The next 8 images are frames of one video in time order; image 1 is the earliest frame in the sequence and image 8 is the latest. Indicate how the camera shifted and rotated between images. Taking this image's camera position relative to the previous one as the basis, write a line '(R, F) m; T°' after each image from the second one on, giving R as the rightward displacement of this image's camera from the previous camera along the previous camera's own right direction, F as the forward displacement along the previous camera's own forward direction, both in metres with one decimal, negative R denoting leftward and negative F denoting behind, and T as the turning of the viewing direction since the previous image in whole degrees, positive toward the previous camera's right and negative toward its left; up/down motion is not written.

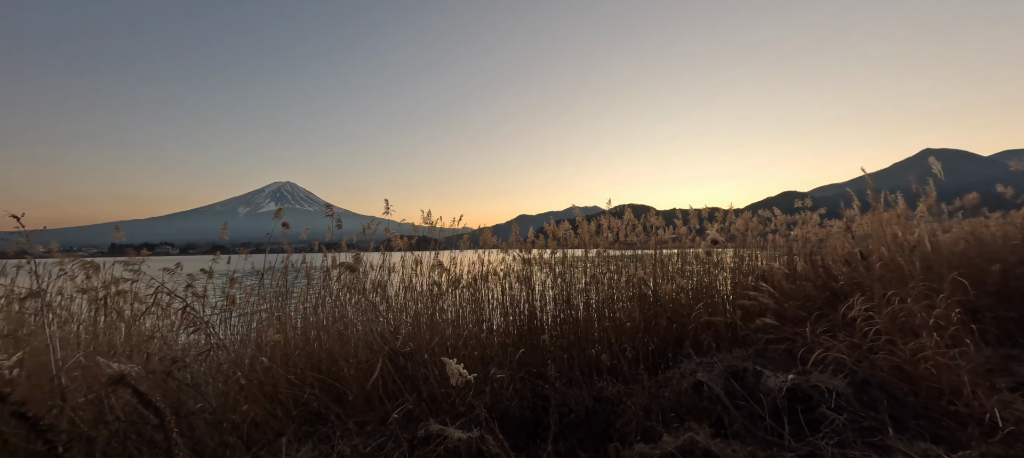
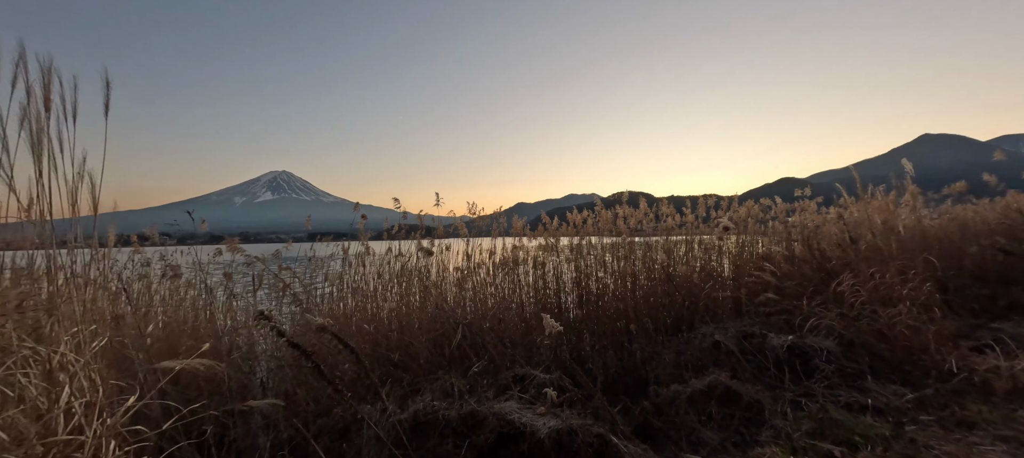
(-0.4, -0.5) m; 0°
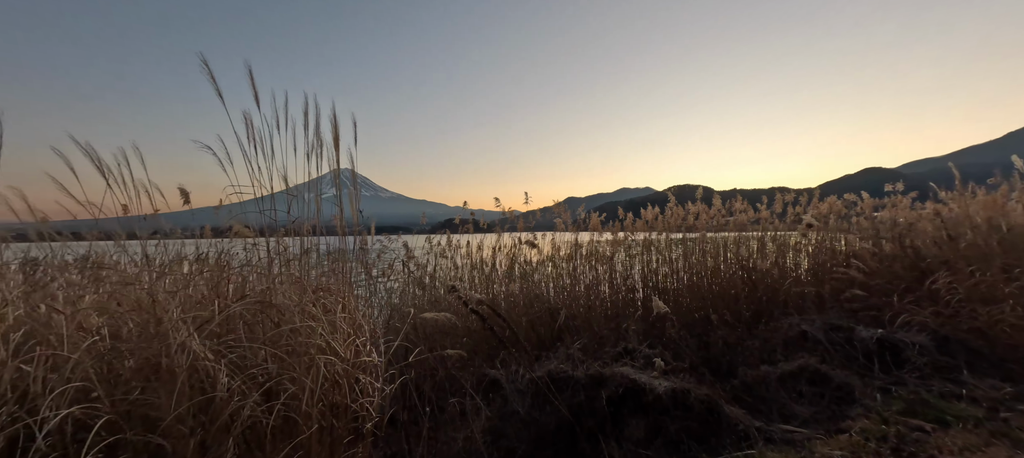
(-0.4, -0.5) m; -7°
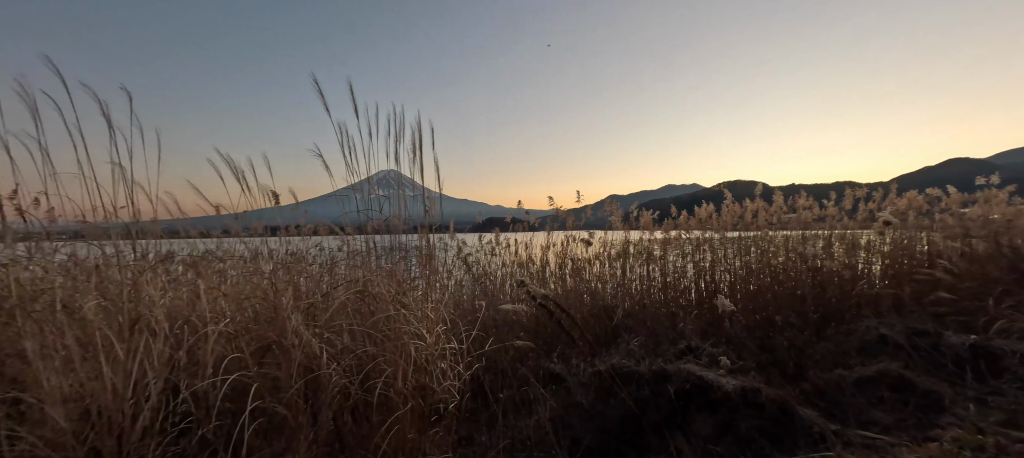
(-0.2, -0.1) m; -6°
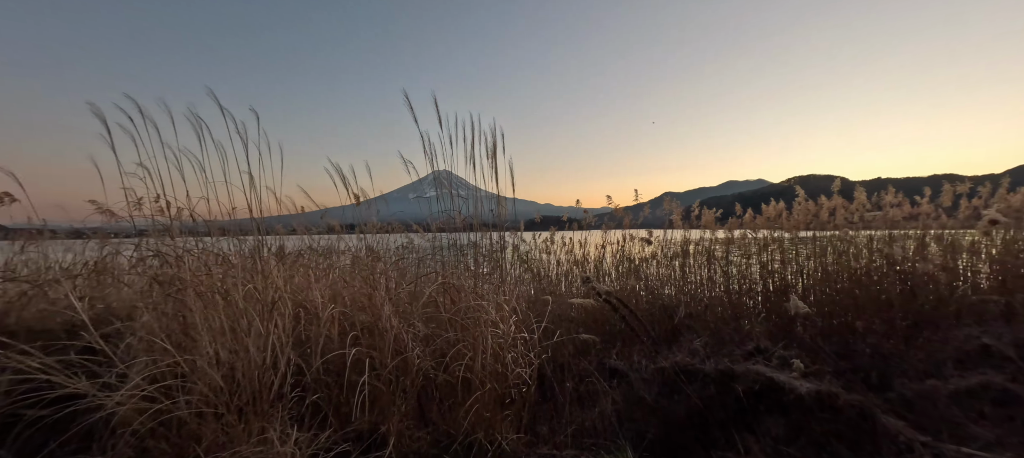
(-0.1, -0.2) m; -7°
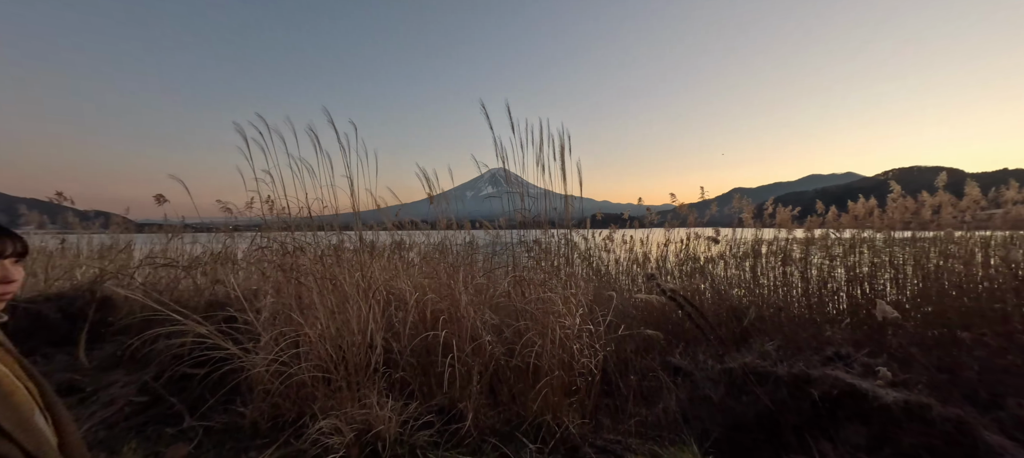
(-0.1, -0.2) m; -8°
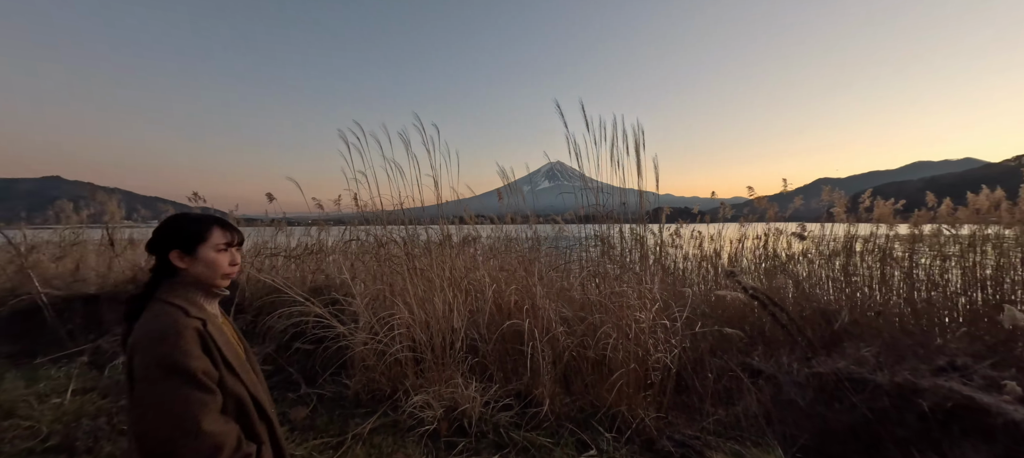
(-0.2, -0.1) m; -8°
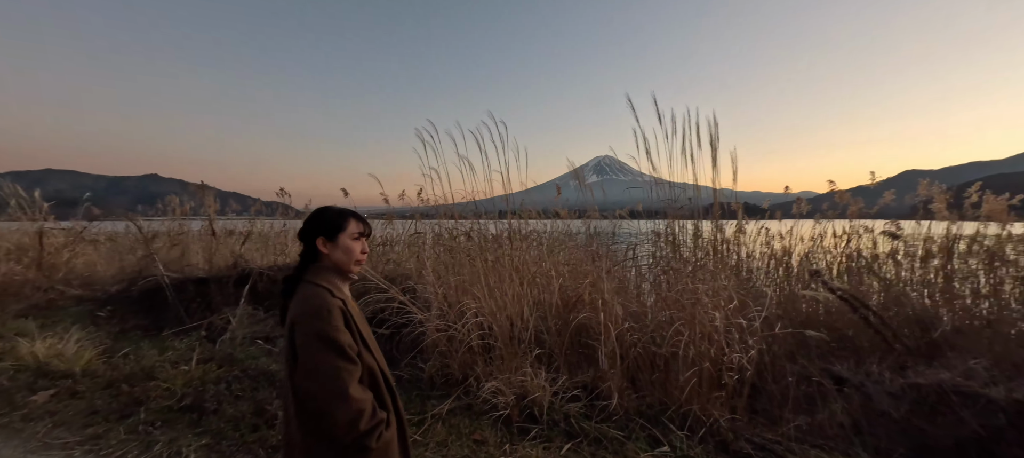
(-0.2, -0.1) m; -7°
